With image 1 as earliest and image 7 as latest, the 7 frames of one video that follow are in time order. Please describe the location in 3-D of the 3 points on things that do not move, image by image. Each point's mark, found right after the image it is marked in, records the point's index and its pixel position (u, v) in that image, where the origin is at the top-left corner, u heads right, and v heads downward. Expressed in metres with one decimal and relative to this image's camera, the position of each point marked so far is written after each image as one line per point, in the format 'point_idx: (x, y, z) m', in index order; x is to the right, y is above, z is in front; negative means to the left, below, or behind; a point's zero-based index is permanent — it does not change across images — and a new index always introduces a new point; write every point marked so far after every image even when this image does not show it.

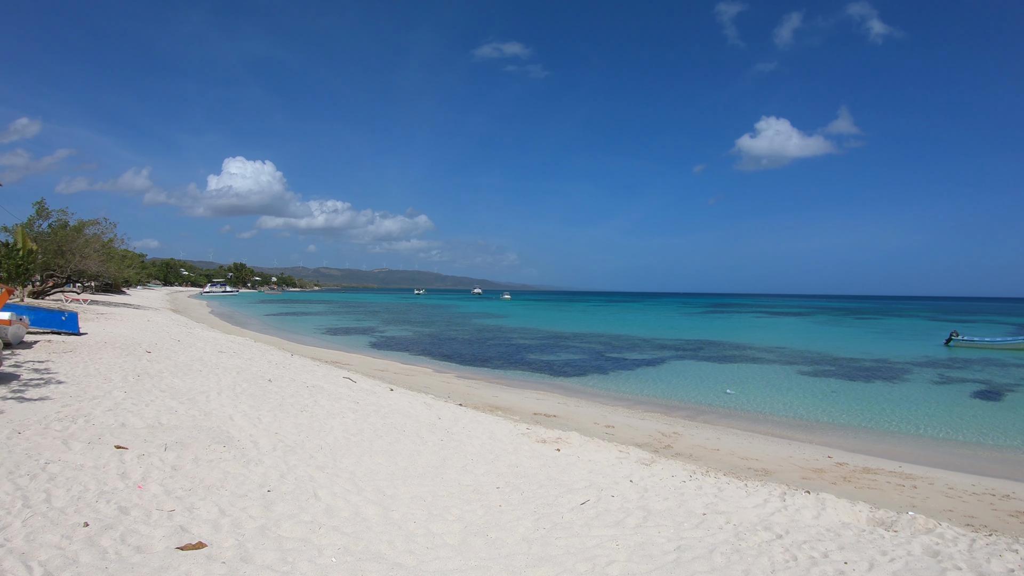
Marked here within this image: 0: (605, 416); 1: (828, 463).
0: (+2.8, -3.9, +15.0) m
1: (+9.2, -5.1, +14.2) m
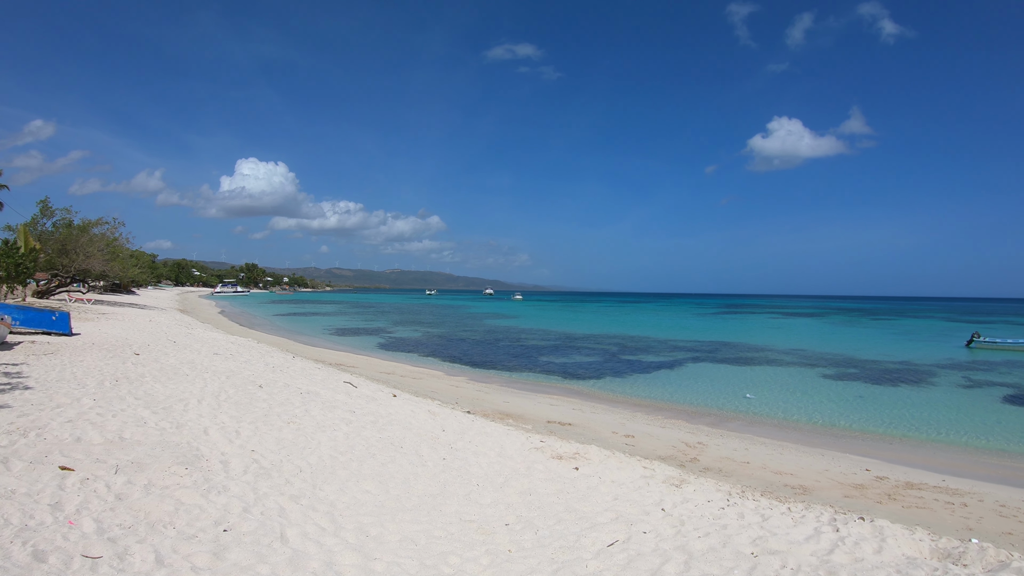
0: (+3.2, -3.9, +14.0) m
1: (+9.5, -5.1, +13.0) m
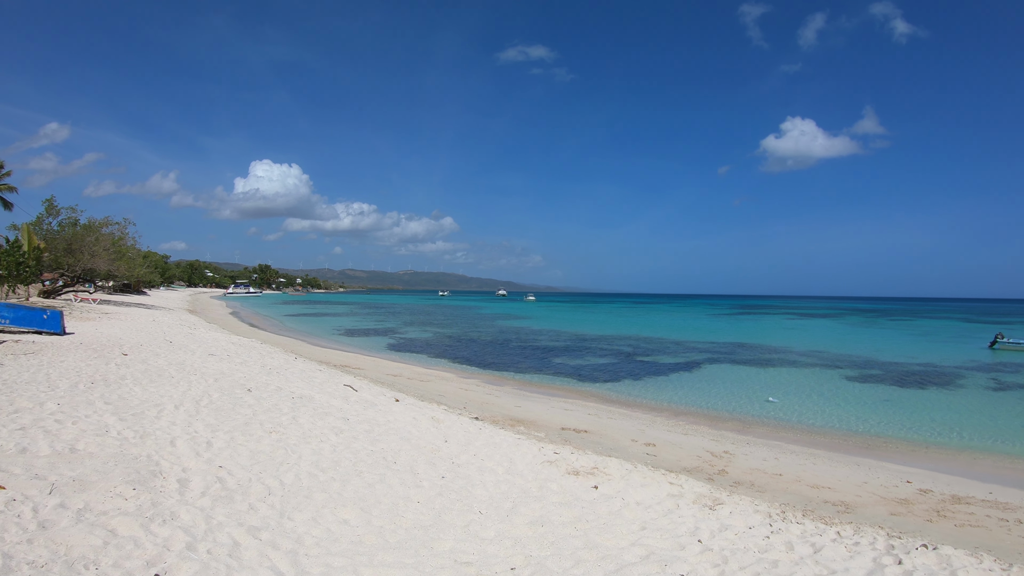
0: (+3.4, -3.8, +13.0) m
1: (+9.7, -5.0, +11.9) m
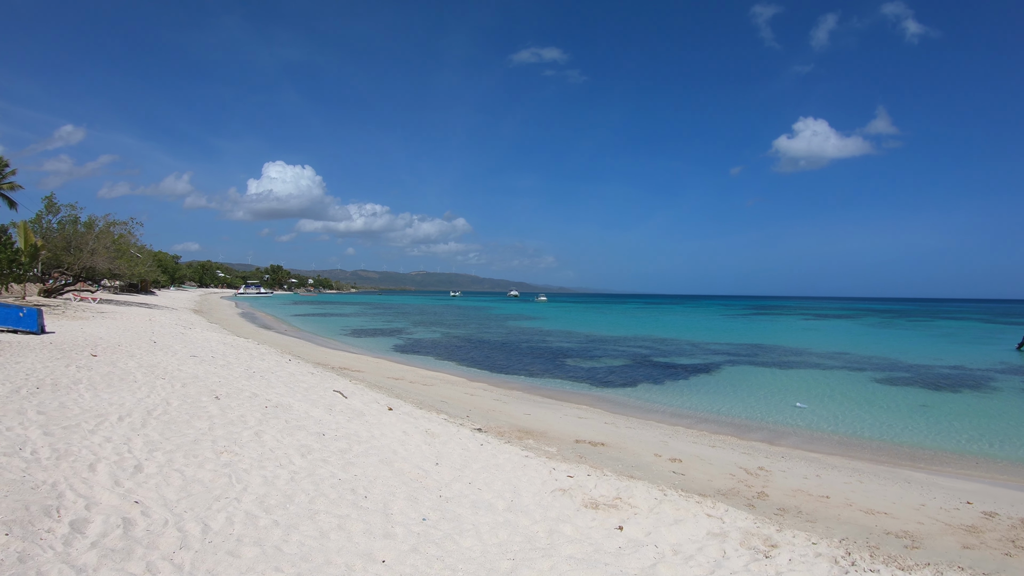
0: (+3.6, -3.7, +11.7) m
1: (+9.9, -4.8, +10.4) m
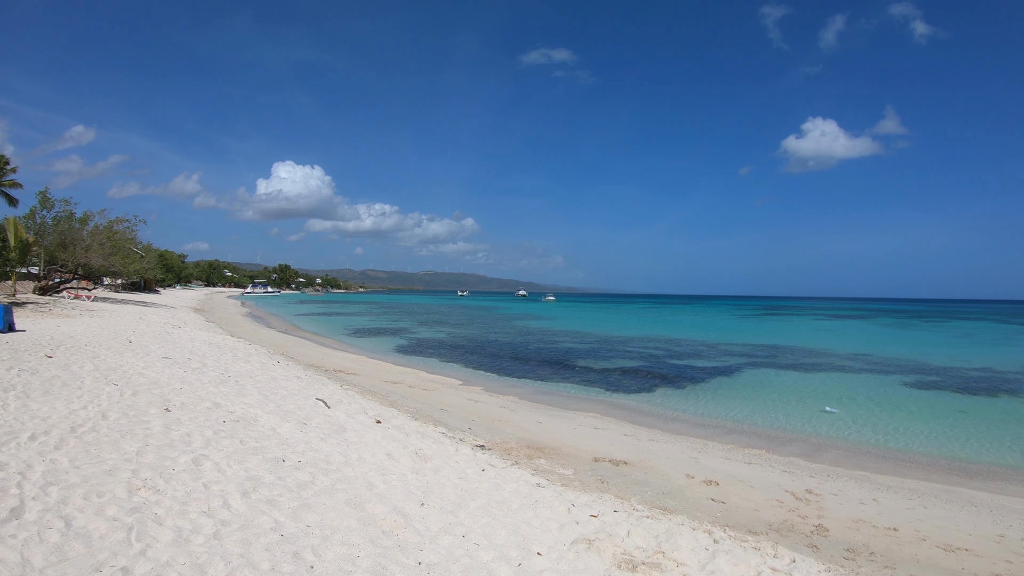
0: (+3.8, -3.6, +10.2) m
1: (+10.0, -4.7, +8.8) m
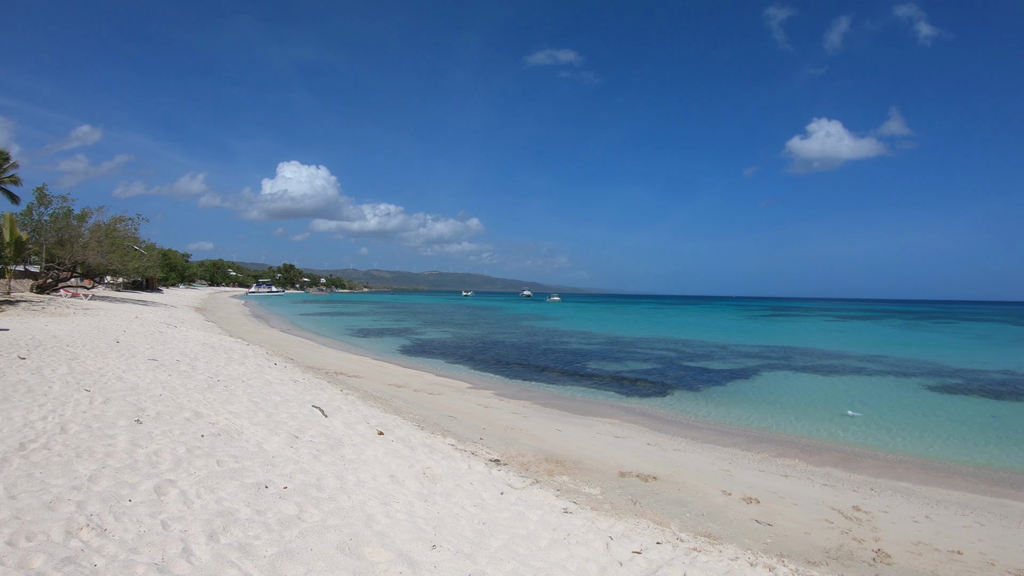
0: (+4.1, -3.5, +9.3) m
1: (+10.3, -4.7, +7.9) m
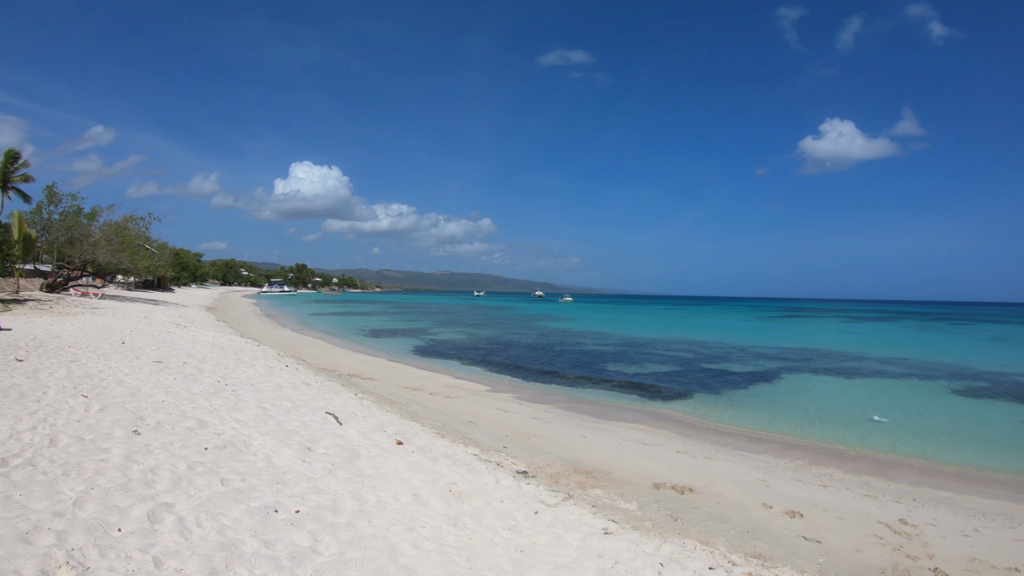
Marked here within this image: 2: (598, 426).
0: (+4.5, -3.5, +8.7) m
1: (+10.7, -4.7, +7.1) m
2: (+2.0, -3.2, +11.2) m
